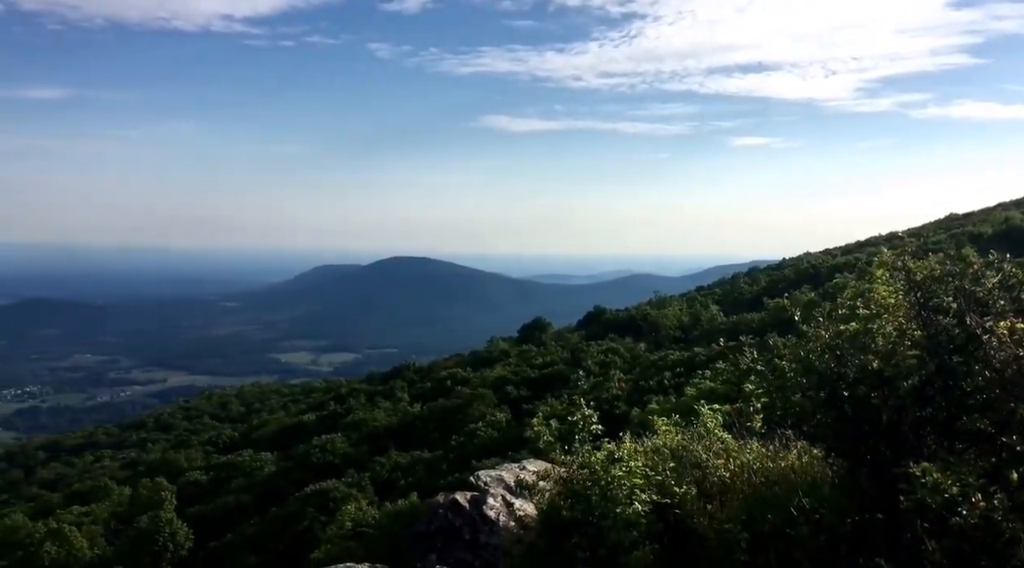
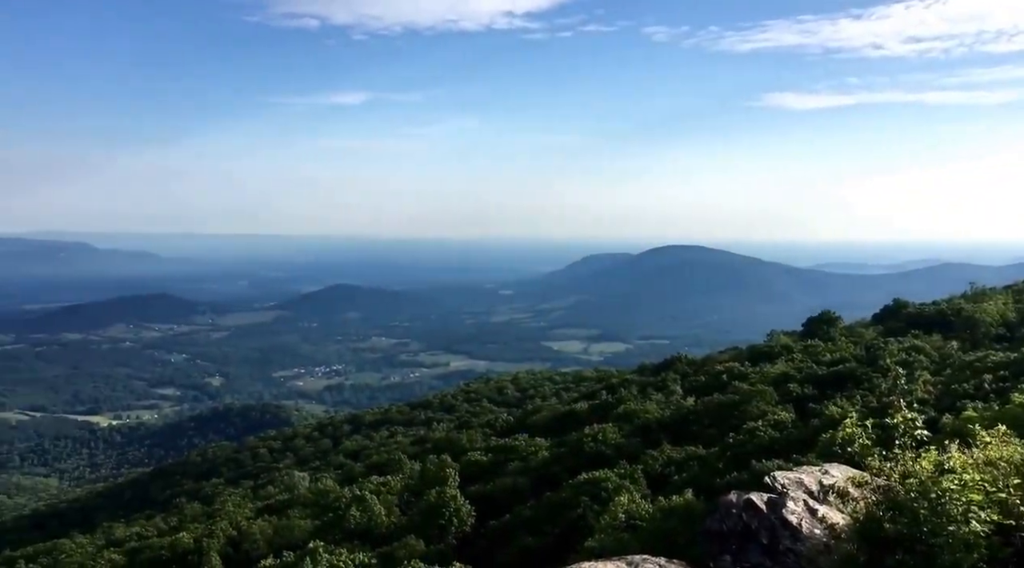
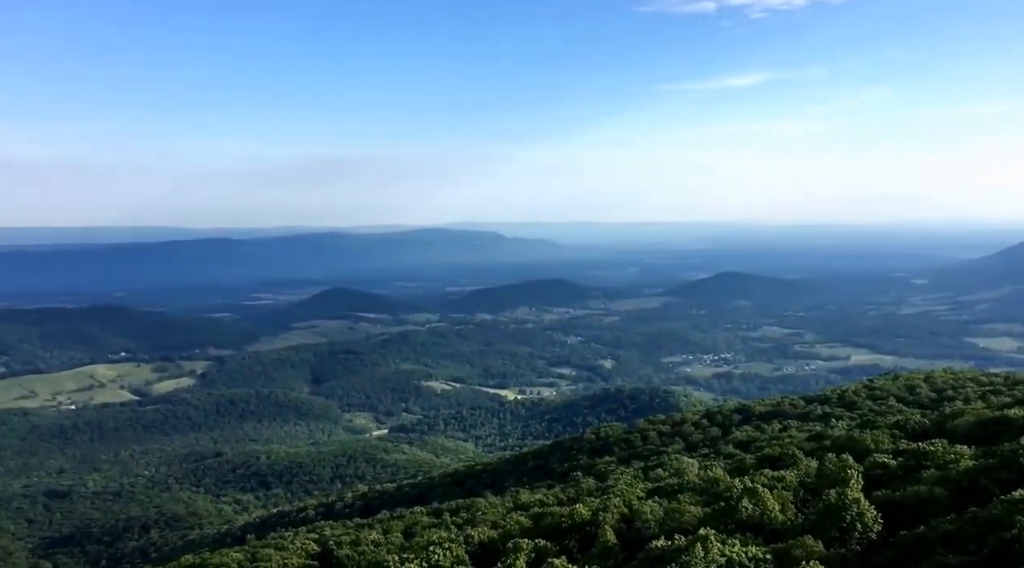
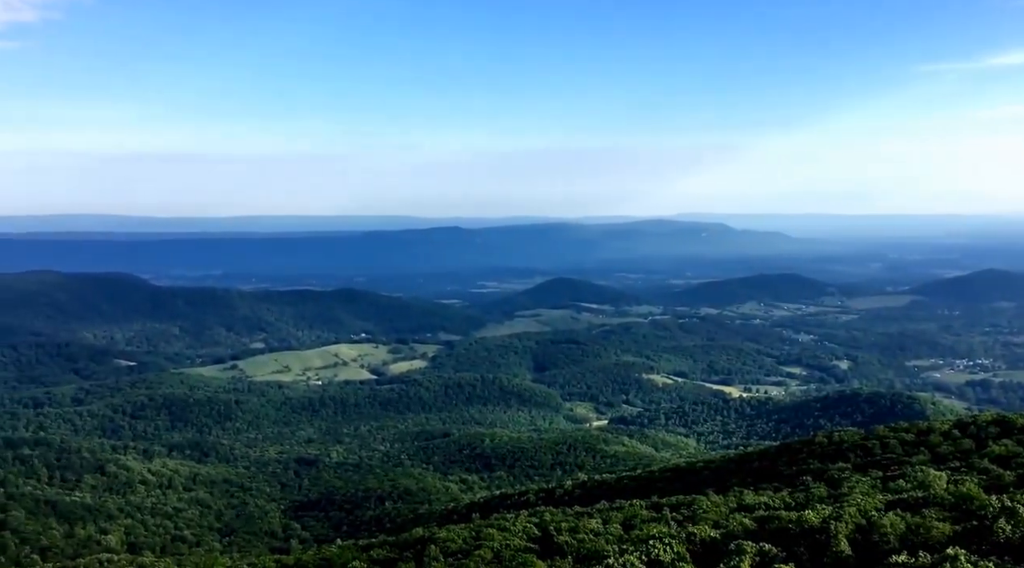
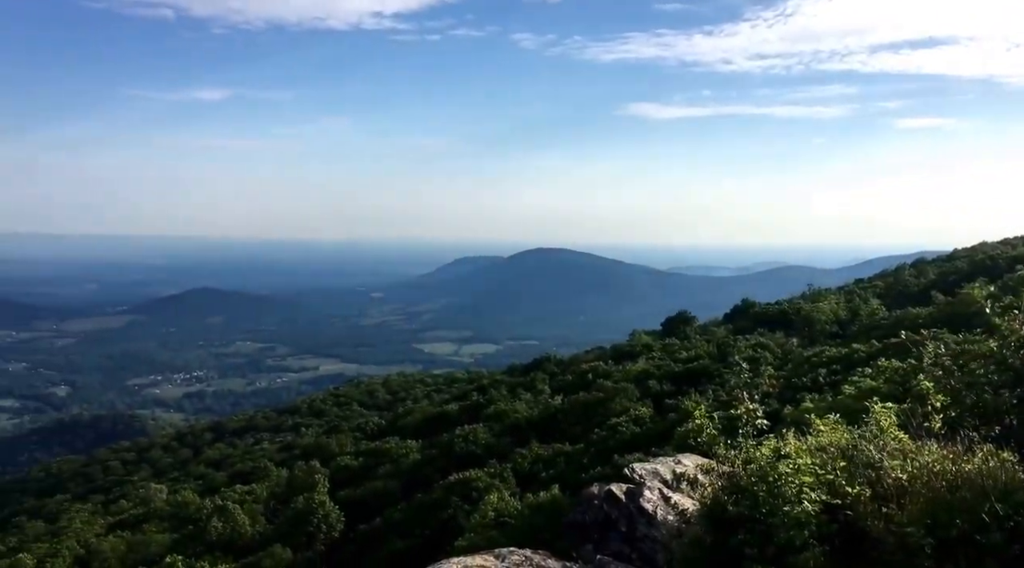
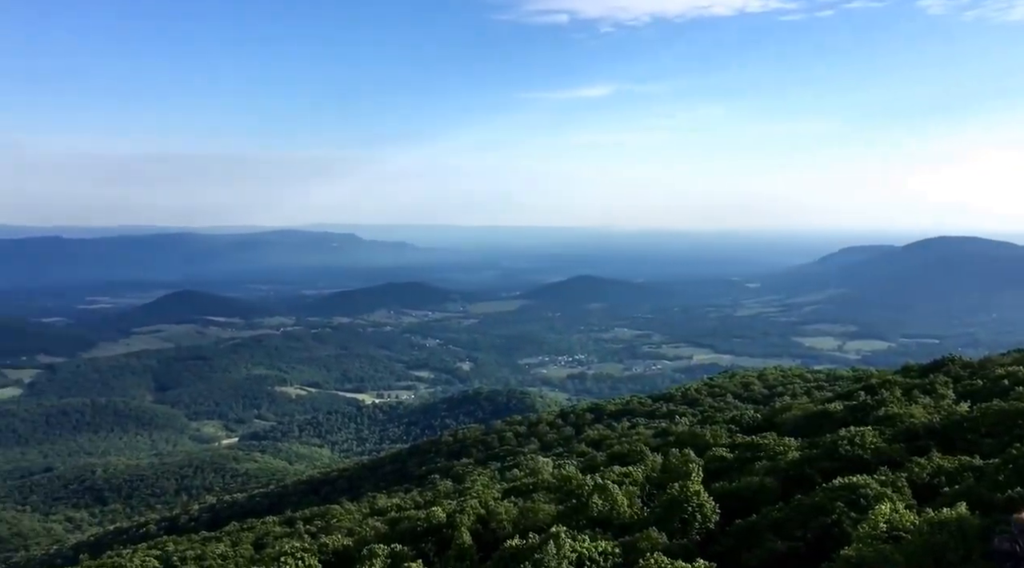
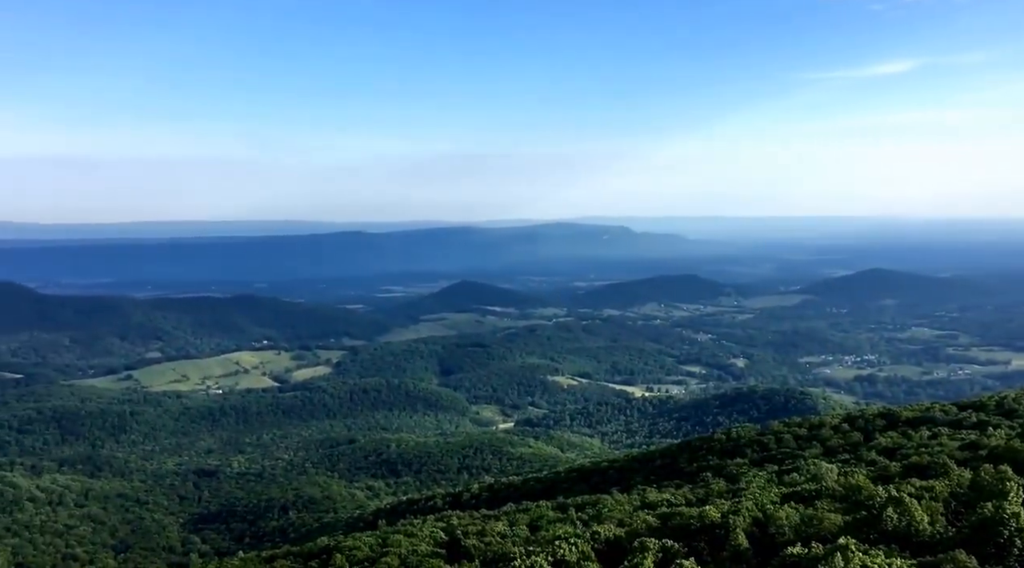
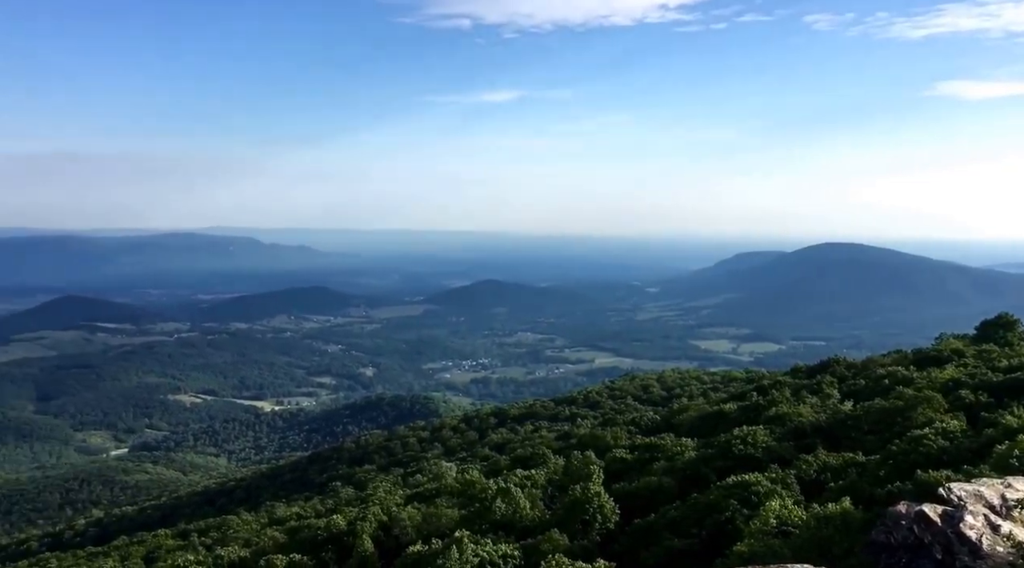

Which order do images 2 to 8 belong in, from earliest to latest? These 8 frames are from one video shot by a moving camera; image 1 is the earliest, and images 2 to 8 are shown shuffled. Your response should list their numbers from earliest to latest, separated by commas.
5, 2, 8, 6, 3, 7, 4
